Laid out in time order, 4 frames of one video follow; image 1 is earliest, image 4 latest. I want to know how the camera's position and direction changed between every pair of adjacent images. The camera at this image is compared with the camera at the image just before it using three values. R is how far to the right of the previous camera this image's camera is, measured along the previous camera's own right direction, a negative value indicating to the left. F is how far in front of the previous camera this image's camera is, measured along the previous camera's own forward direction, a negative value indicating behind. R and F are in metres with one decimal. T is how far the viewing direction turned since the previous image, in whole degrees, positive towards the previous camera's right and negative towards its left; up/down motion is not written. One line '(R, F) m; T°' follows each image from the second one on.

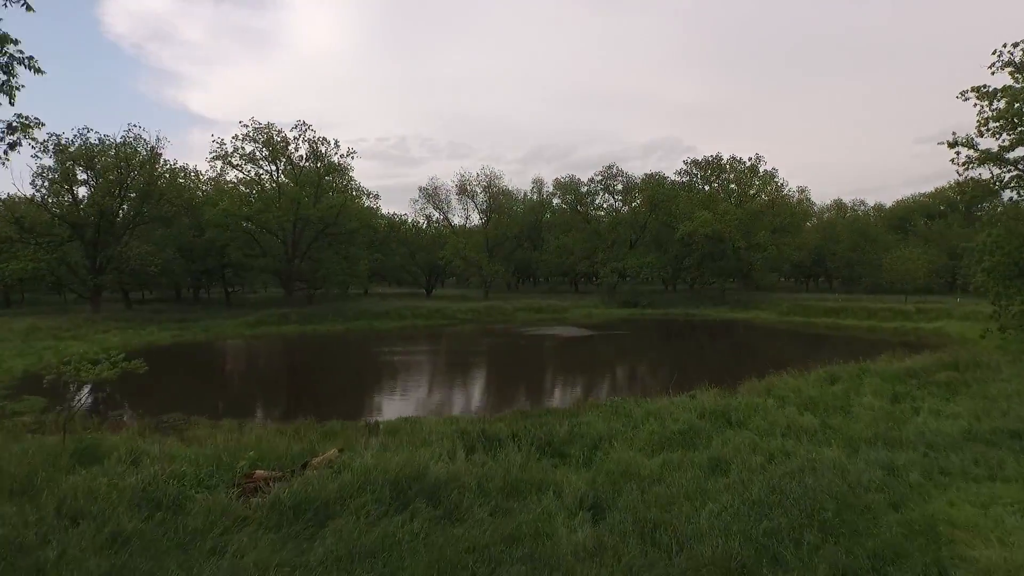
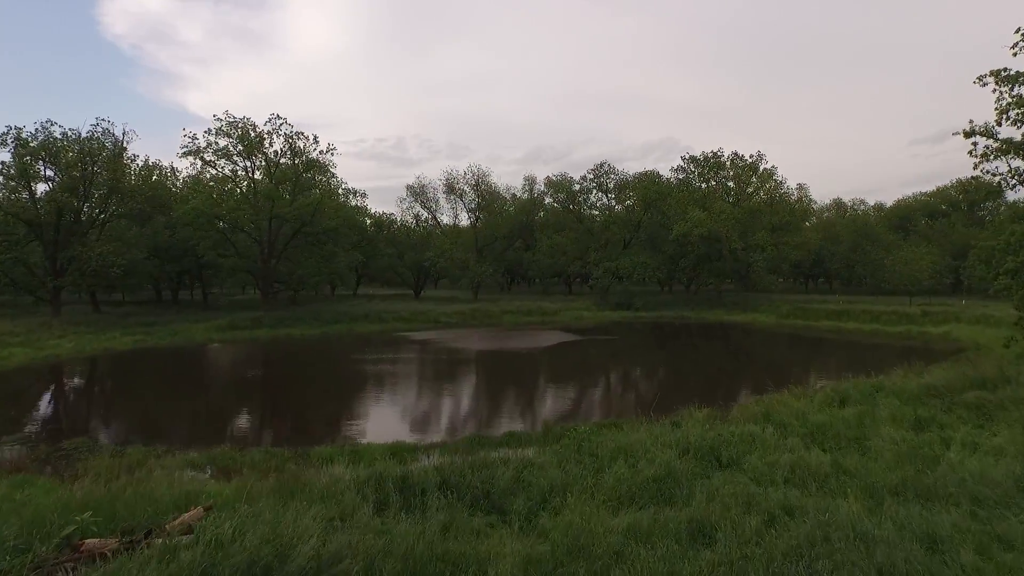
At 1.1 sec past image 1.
(+0.7, +1.4) m; 0°
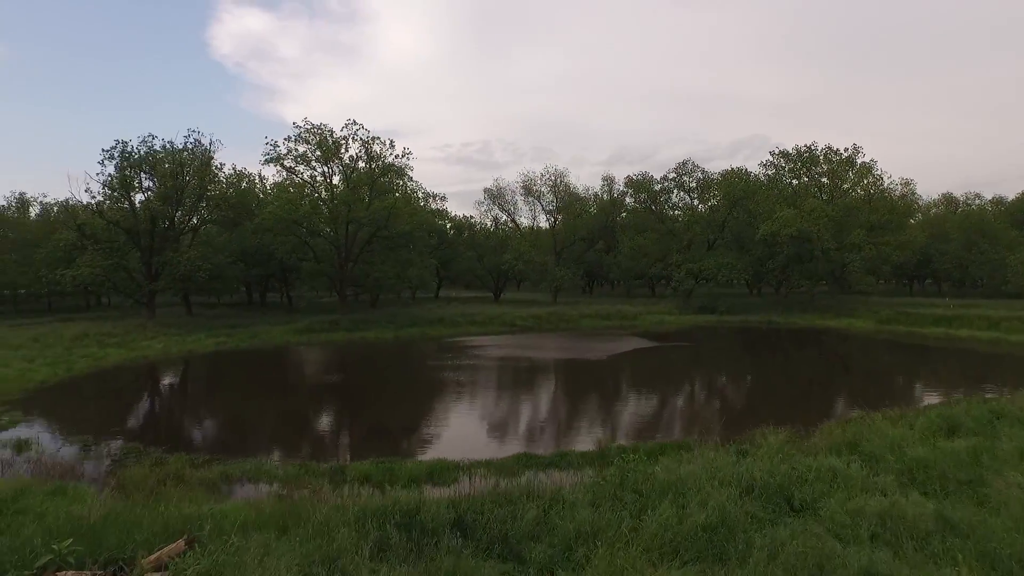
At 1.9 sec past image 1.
(+0.4, +0.7) m; -8°
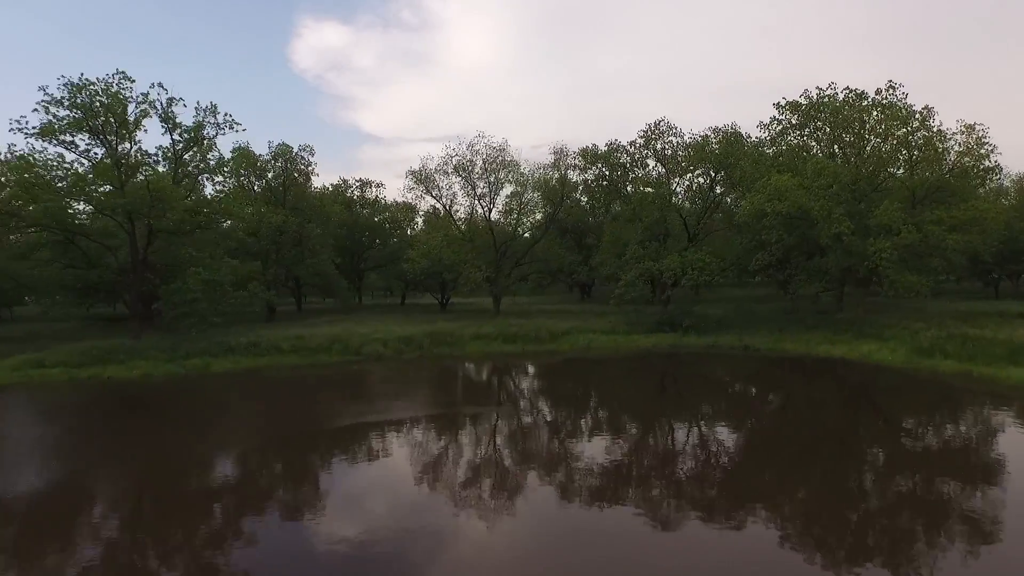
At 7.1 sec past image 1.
(+9.3, +10.6) m; -7°
